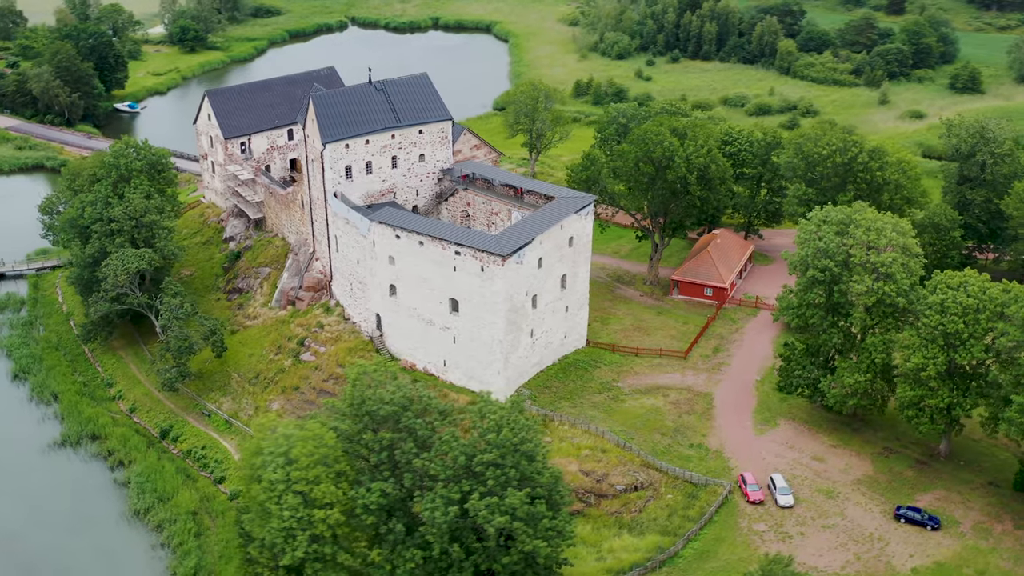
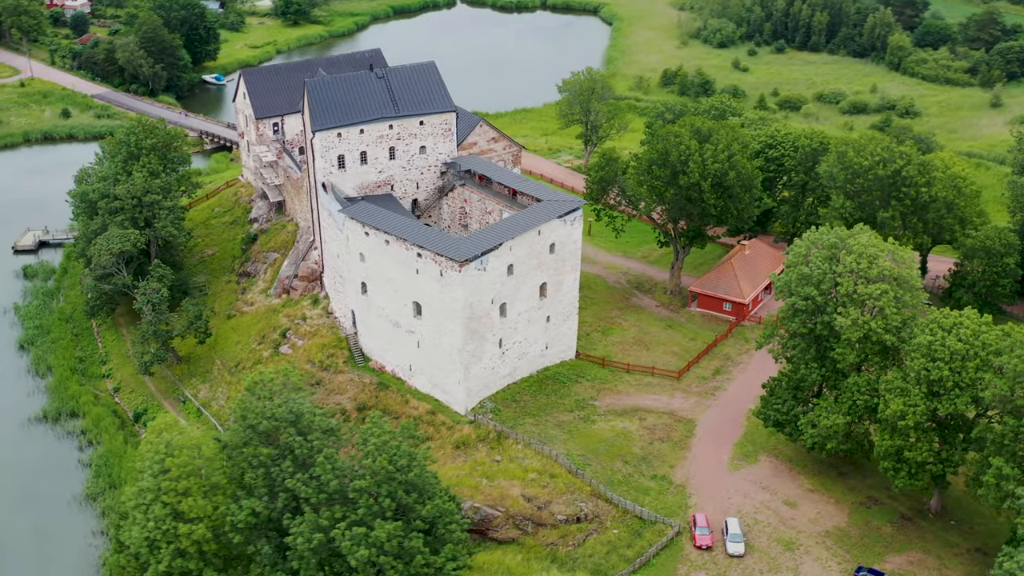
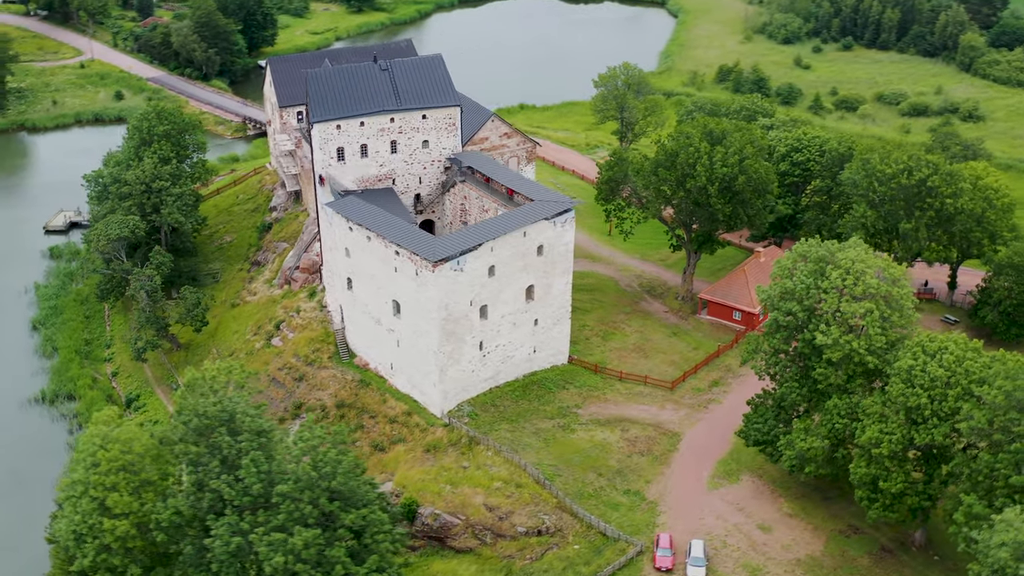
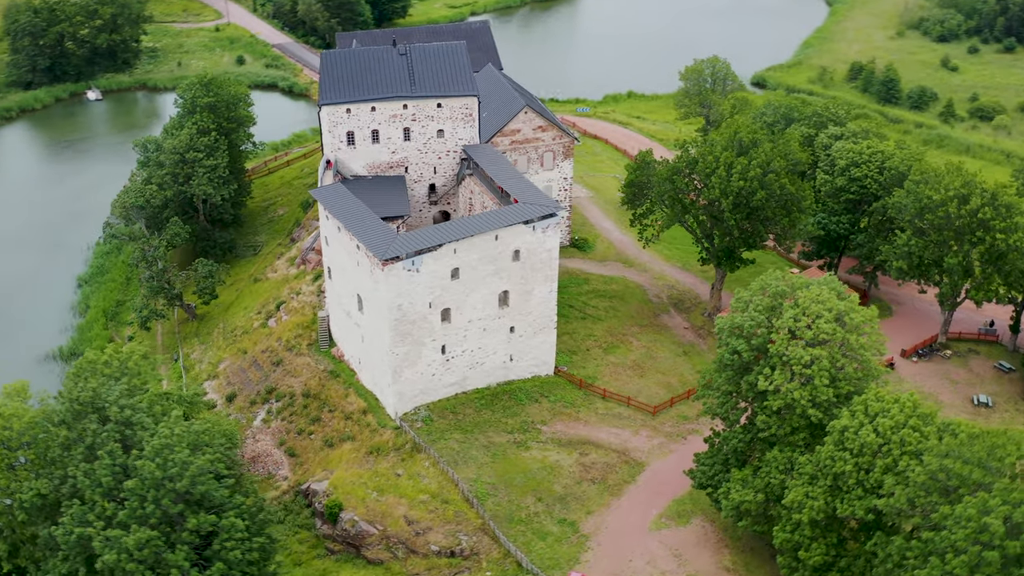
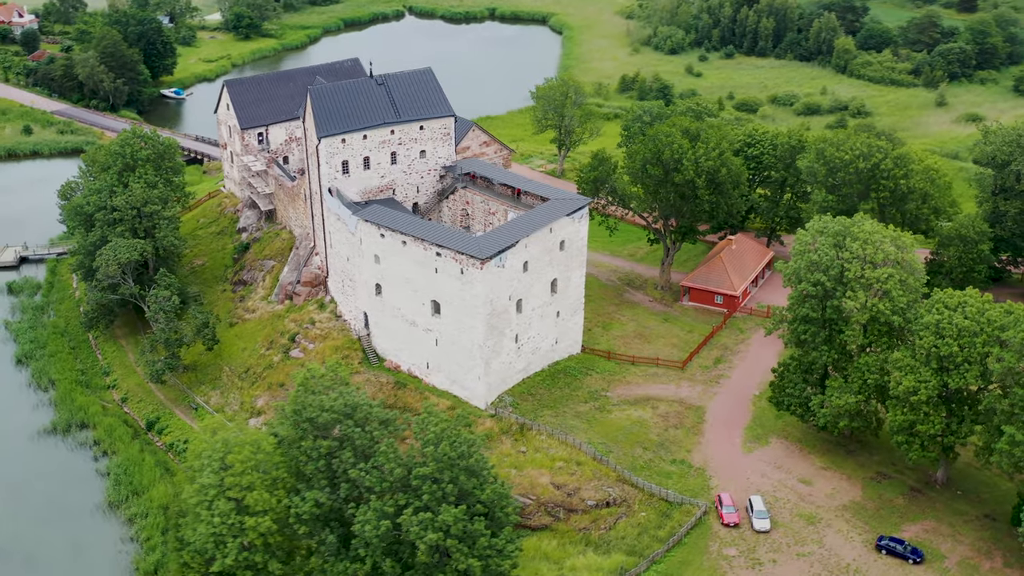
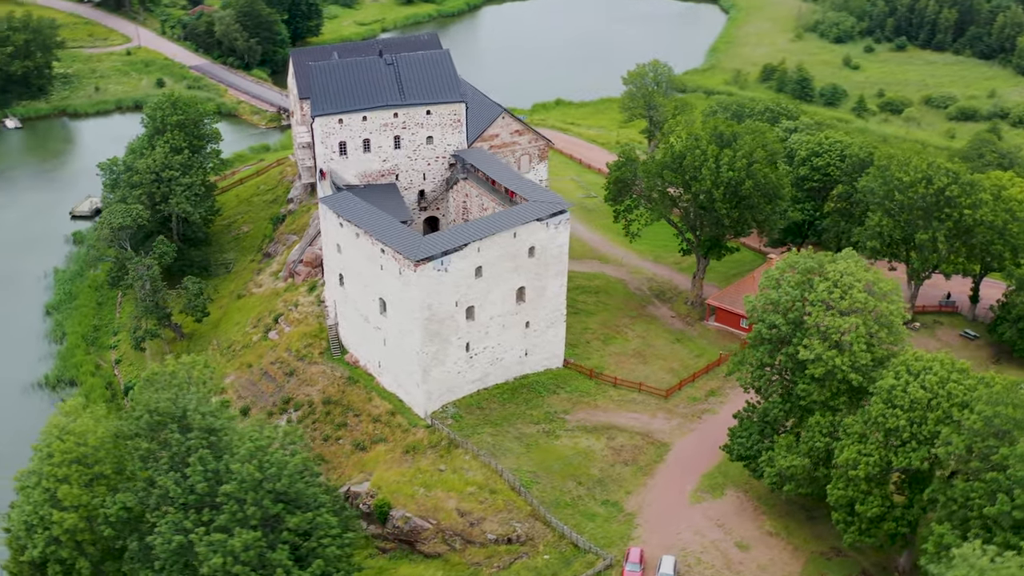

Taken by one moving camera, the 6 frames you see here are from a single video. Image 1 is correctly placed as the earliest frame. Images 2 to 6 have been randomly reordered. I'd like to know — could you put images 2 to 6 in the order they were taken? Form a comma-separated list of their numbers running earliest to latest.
5, 2, 3, 6, 4
